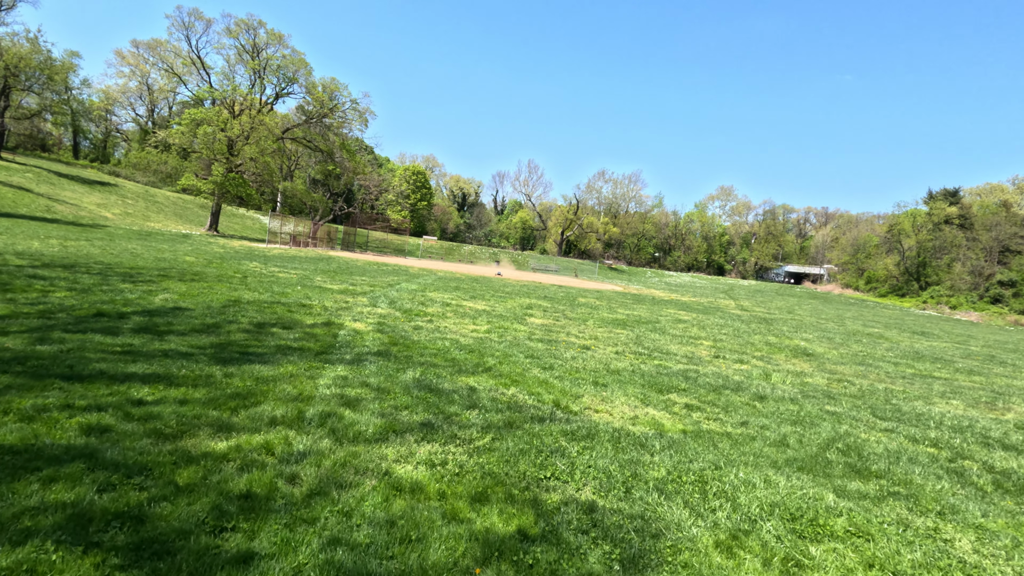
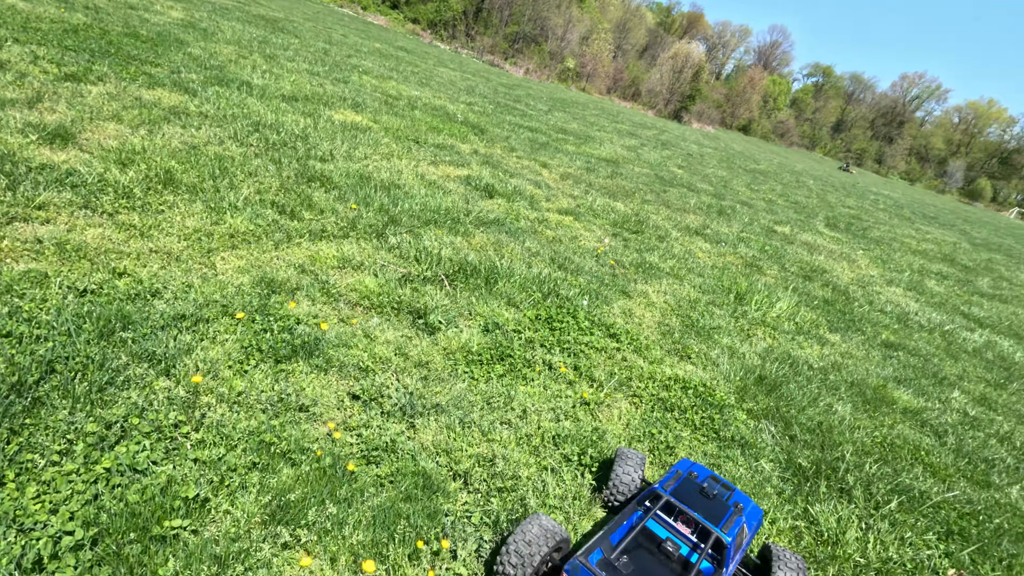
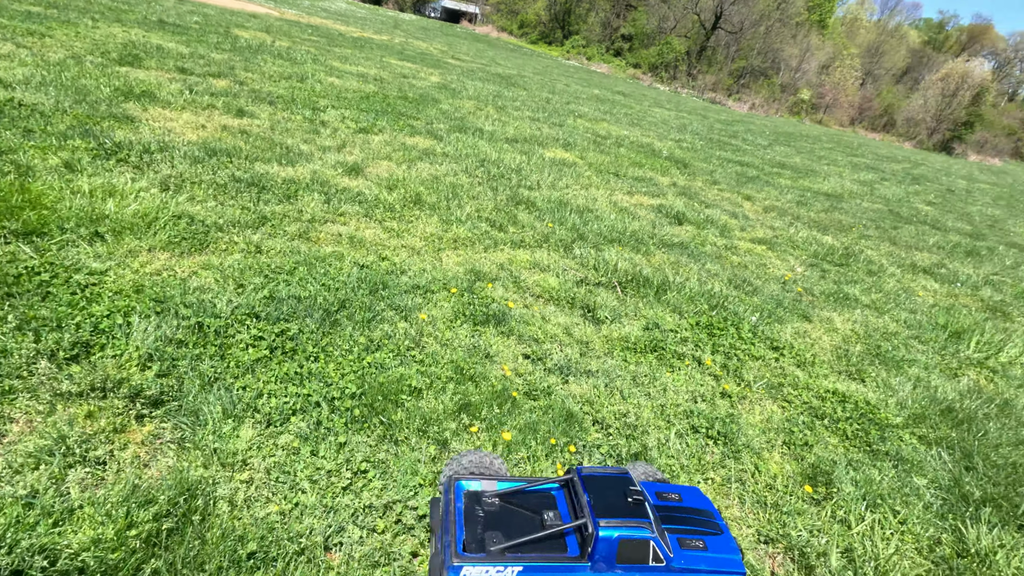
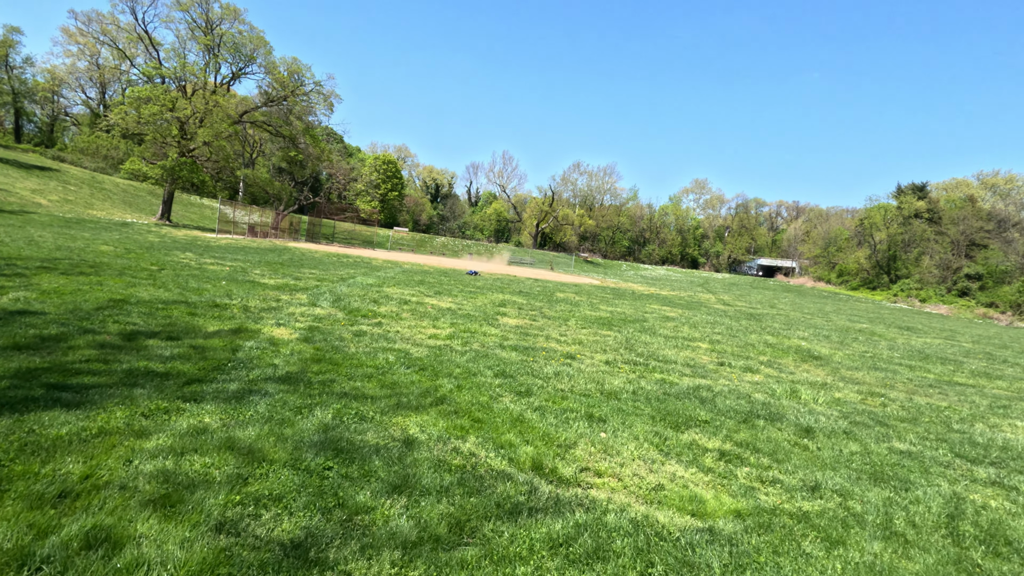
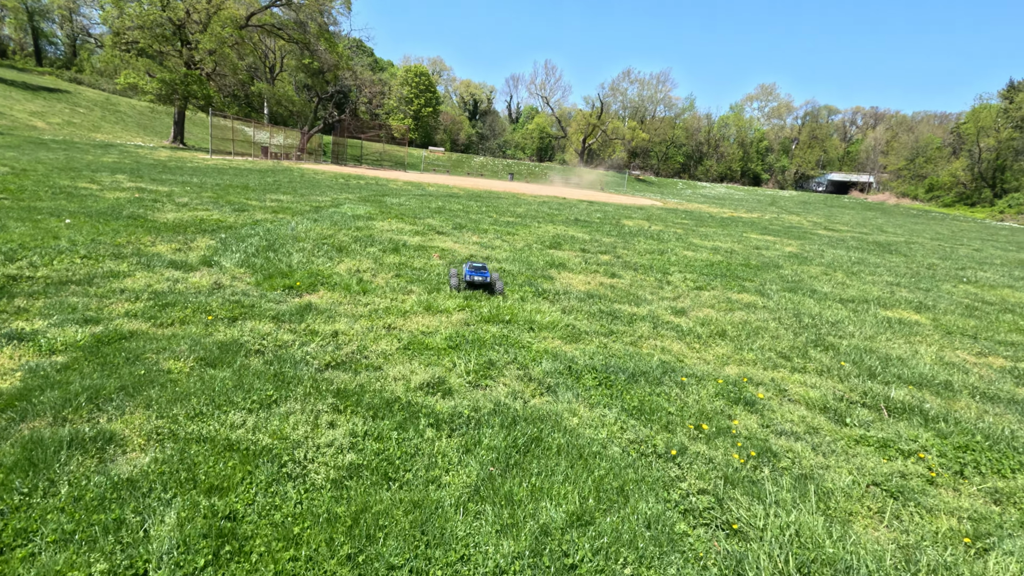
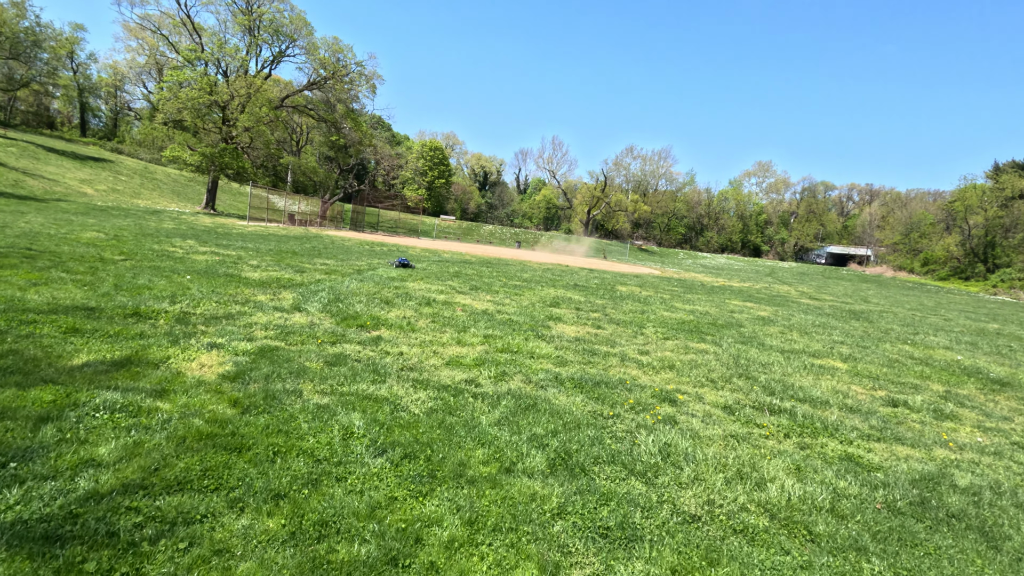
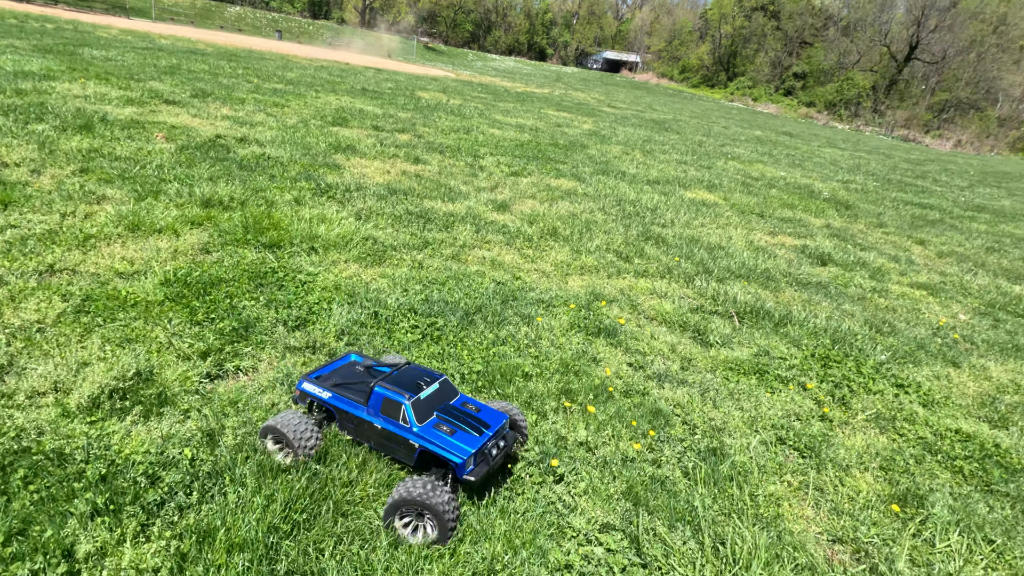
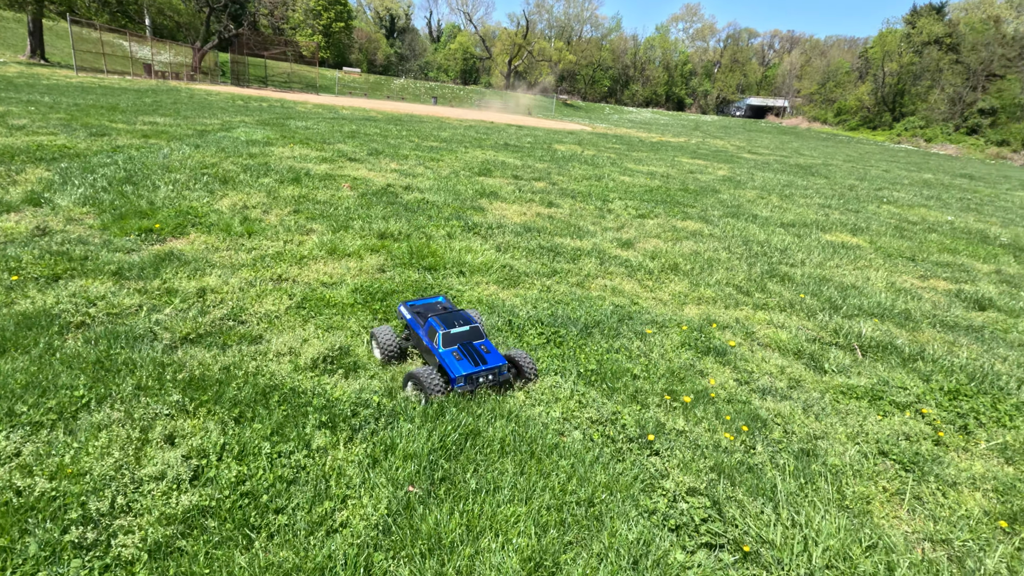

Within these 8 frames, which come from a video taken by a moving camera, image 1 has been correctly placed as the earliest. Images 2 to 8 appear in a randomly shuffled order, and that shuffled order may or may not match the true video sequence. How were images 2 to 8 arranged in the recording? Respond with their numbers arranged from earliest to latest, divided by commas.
4, 6, 5, 8, 7, 3, 2
